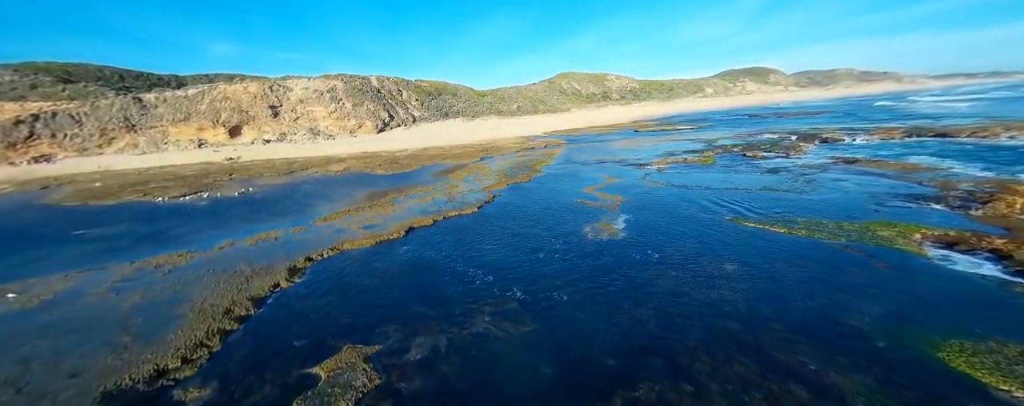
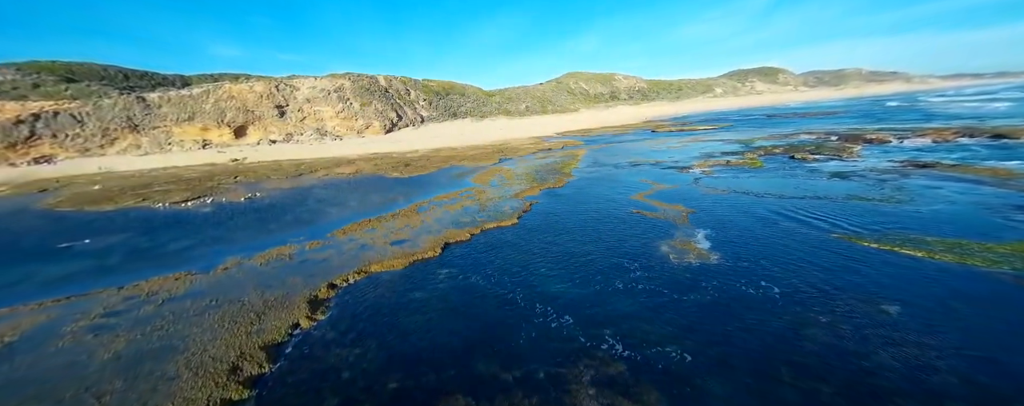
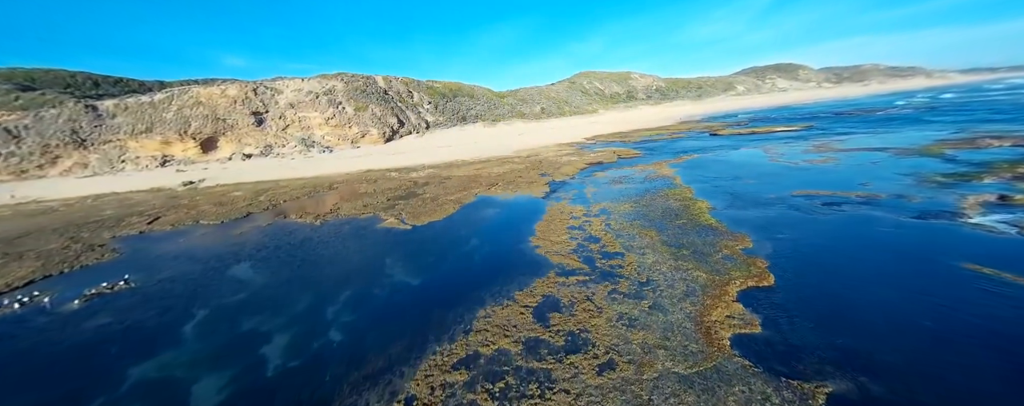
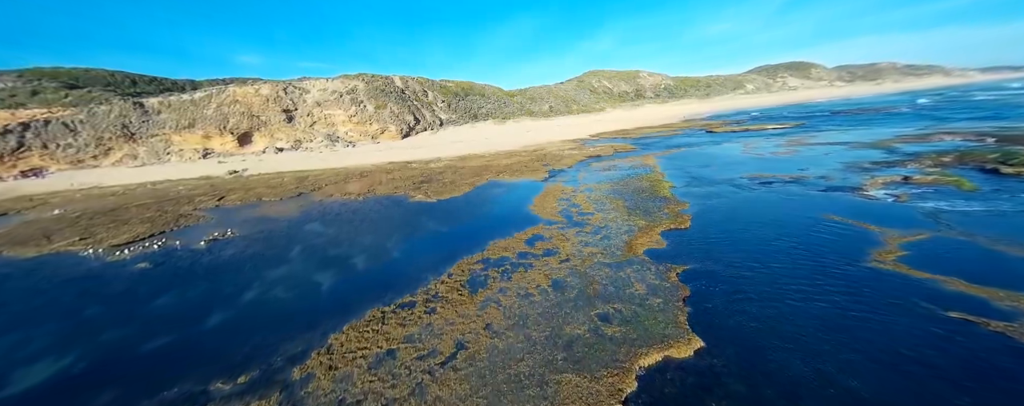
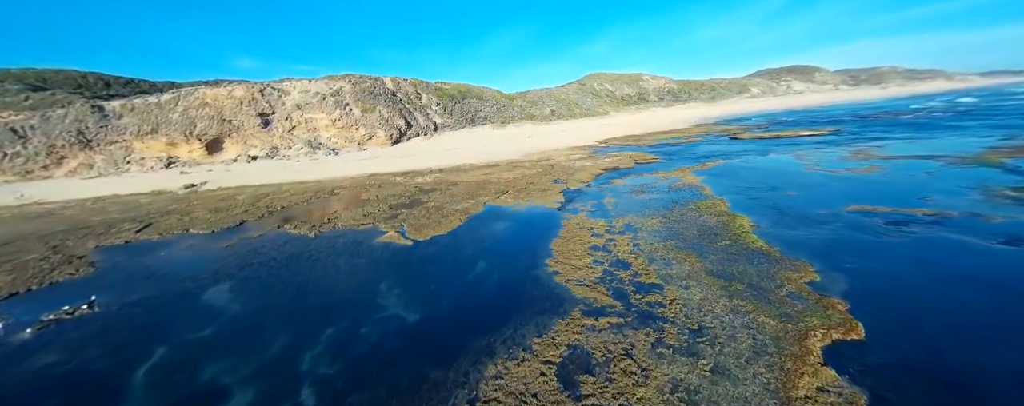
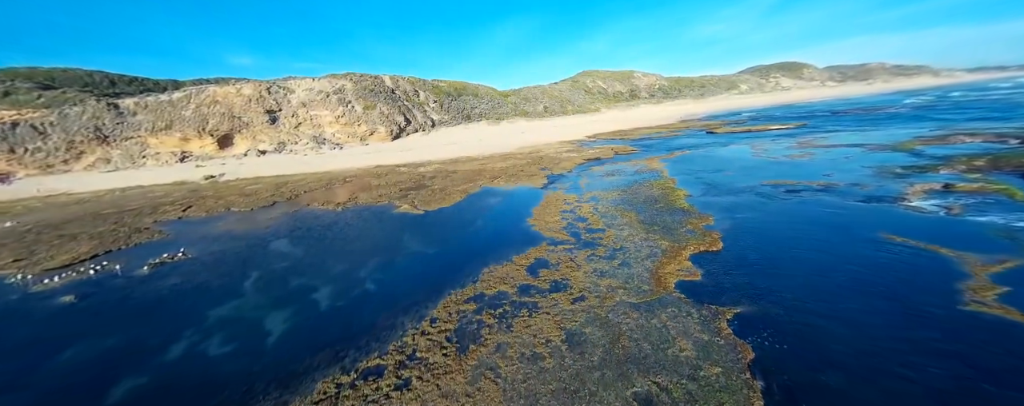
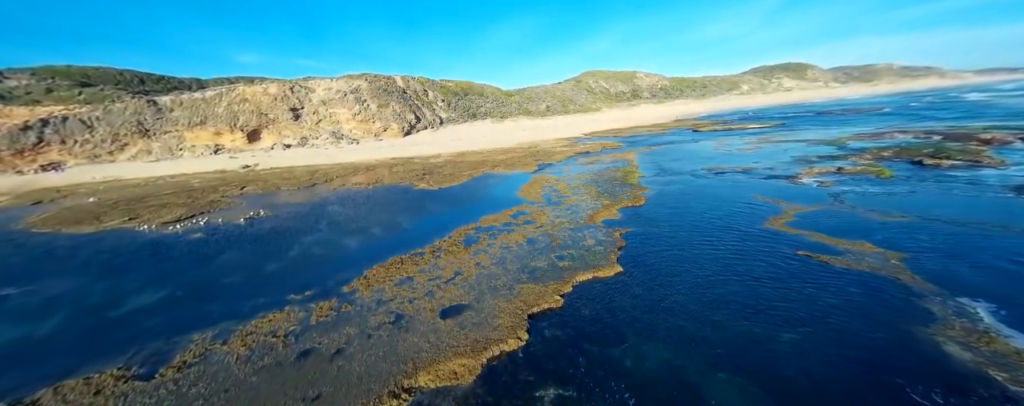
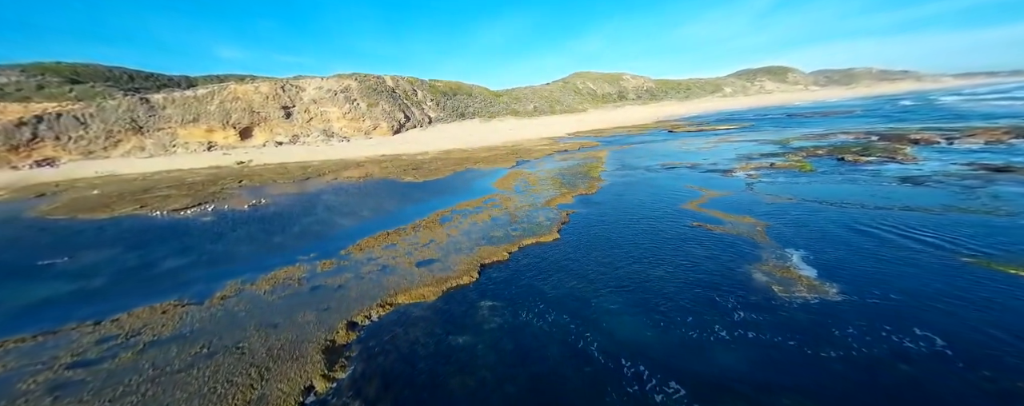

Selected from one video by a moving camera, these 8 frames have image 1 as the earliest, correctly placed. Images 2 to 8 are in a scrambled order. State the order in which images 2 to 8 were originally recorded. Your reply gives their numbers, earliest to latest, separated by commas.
2, 8, 7, 4, 6, 3, 5
